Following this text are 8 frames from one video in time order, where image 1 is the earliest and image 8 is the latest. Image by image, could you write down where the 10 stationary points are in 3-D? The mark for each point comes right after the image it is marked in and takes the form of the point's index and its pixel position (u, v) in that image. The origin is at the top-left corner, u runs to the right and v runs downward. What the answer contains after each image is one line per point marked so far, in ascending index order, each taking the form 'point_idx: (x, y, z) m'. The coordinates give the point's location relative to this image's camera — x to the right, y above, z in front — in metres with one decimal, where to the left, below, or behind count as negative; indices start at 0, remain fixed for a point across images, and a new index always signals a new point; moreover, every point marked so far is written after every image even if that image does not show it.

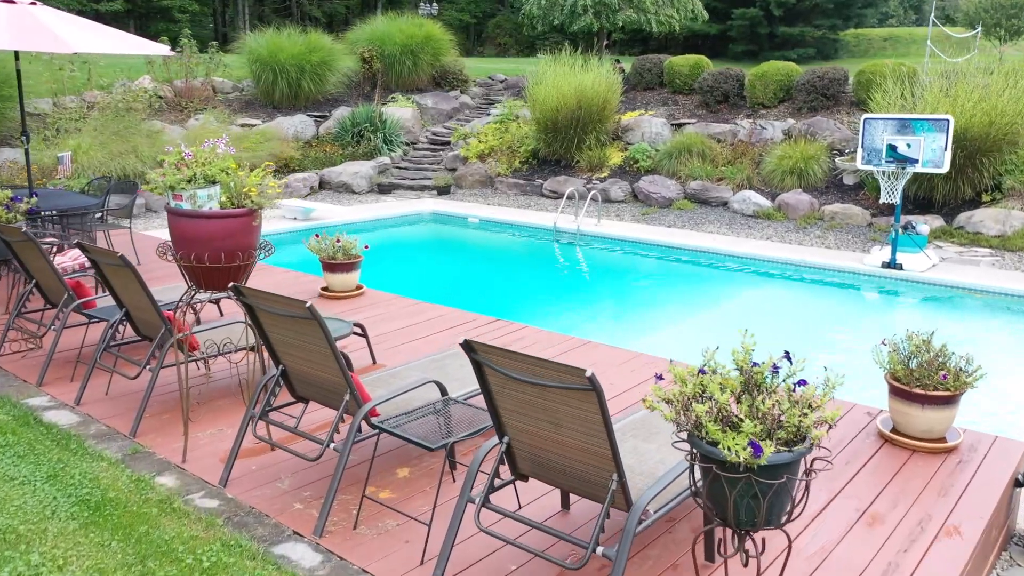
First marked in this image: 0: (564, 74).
0: (+0.8, +3.4, +12.1) m
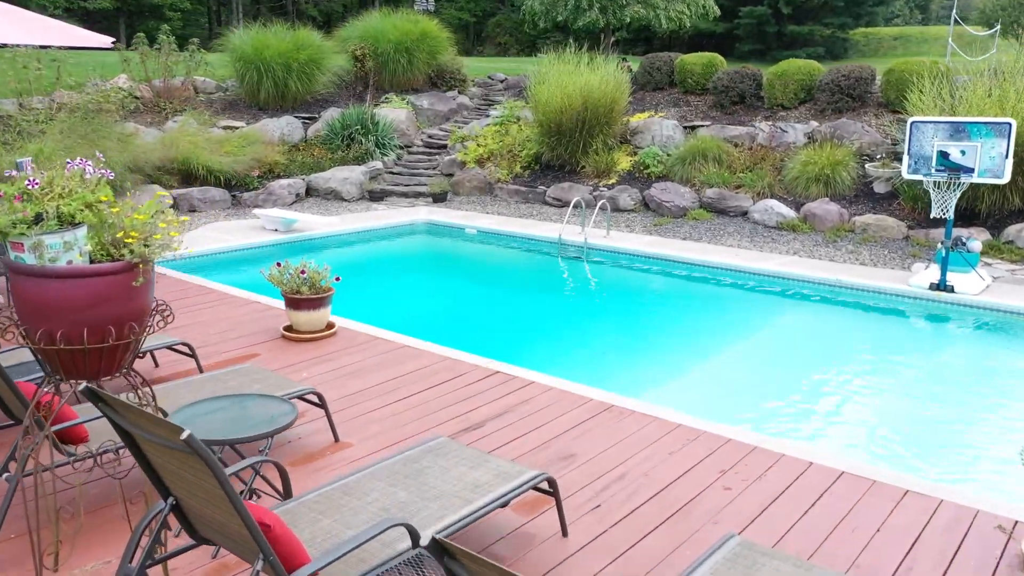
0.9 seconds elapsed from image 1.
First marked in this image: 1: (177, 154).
0: (+0.8, +3.2, +11.2) m
1: (-4.7, +1.9, +10.6) m
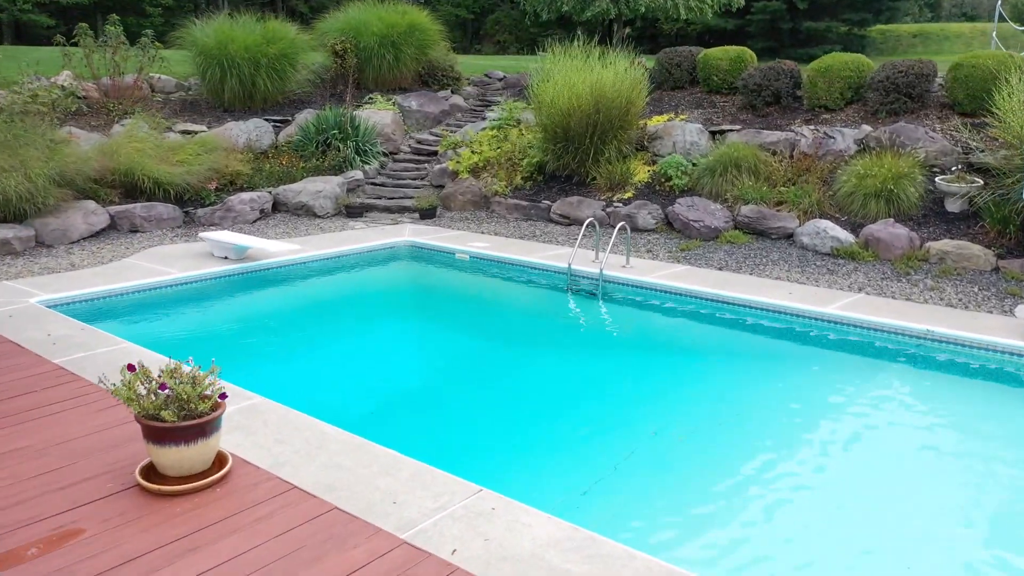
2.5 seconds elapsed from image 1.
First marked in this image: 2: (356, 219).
0: (+0.8, +2.8, +9.7) m
1: (-4.7, +1.5, +9.1) m
2: (-2.1, +0.9, +10.0) m
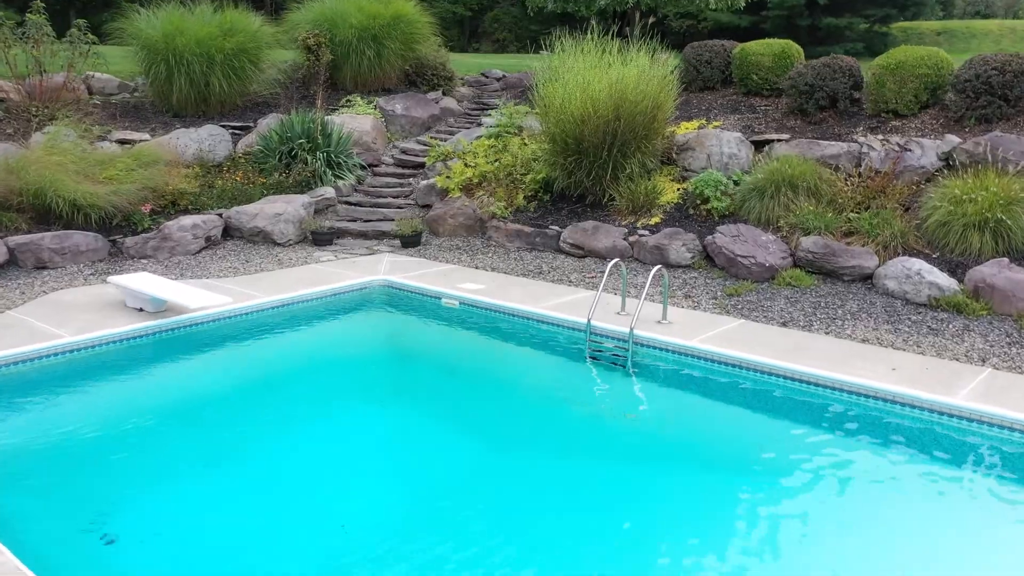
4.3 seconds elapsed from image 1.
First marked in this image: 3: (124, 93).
0: (+0.8, +2.3, +8.0) m
1: (-4.7, +1.0, +7.3) m
2: (-2.1, +0.5, +8.3) m
3: (-5.2, +2.6, +10.1) m
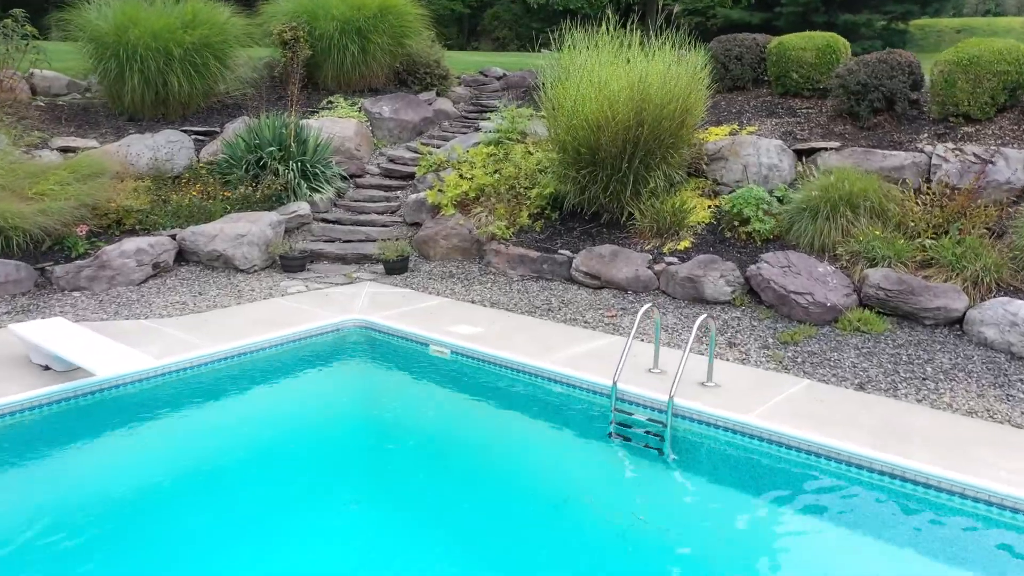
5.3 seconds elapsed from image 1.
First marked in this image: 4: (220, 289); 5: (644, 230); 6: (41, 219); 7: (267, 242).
0: (+0.8, +2.0, +6.8) m
1: (-4.7, +0.7, +6.1) m
2: (-2.0, +0.1, +7.1) m
3: (-5.2, +2.3, +8.9) m
4: (-2.6, 0.0, +6.6) m
5: (+1.2, +0.5, +6.6) m
6: (-4.0, +0.6, +6.4) m
7: (-2.3, +0.4, +7.2) m
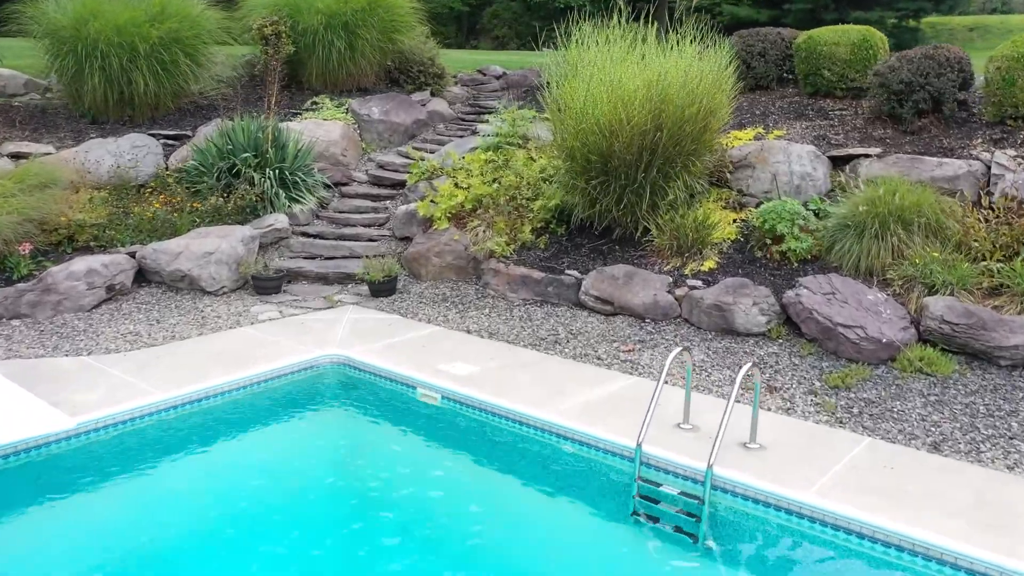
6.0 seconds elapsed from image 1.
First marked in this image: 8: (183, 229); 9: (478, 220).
0: (+0.8, +1.8, +6.0) m
1: (-4.7, +0.5, +5.4) m
2: (-2.0, -0.1, +6.3) m
3: (-5.2, +2.1, +8.1) m
4: (-2.5, -0.2, +5.8) m
5: (+1.2, +0.3, +5.9) m
6: (-4.0, +0.4, +5.6) m
7: (-2.3, +0.2, +6.4) m
8: (-2.9, +0.5, +6.6) m
9: (-0.3, +0.6, +6.6) m
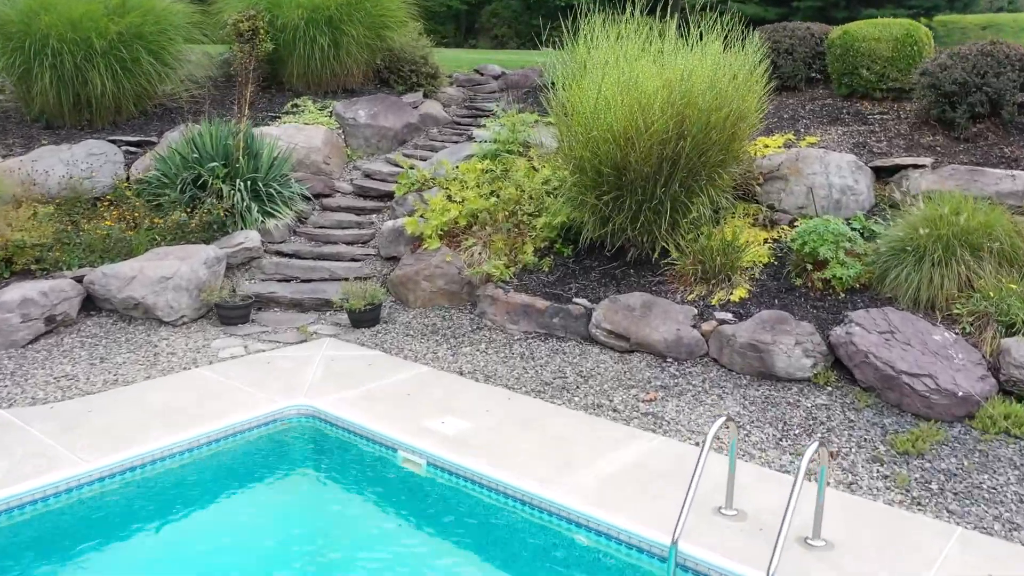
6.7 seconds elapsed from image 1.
0: (+0.8, +1.6, +5.2) m
1: (-4.7, +0.3, +4.6) m
2: (-2.0, -0.3, +5.5) m
3: (-5.2, +1.9, +7.3) m
4: (-2.5, -0.4, +5.0) m
5: (+1.2, +0.1, +5.1) m
6: (-4.0, +0.2, +4.8) m
7: (-2.3, 0.0, +5.6) m
8: (-2.9, +0.3, +5.9) m
9: (-0.3, +0.4, +5.8) m
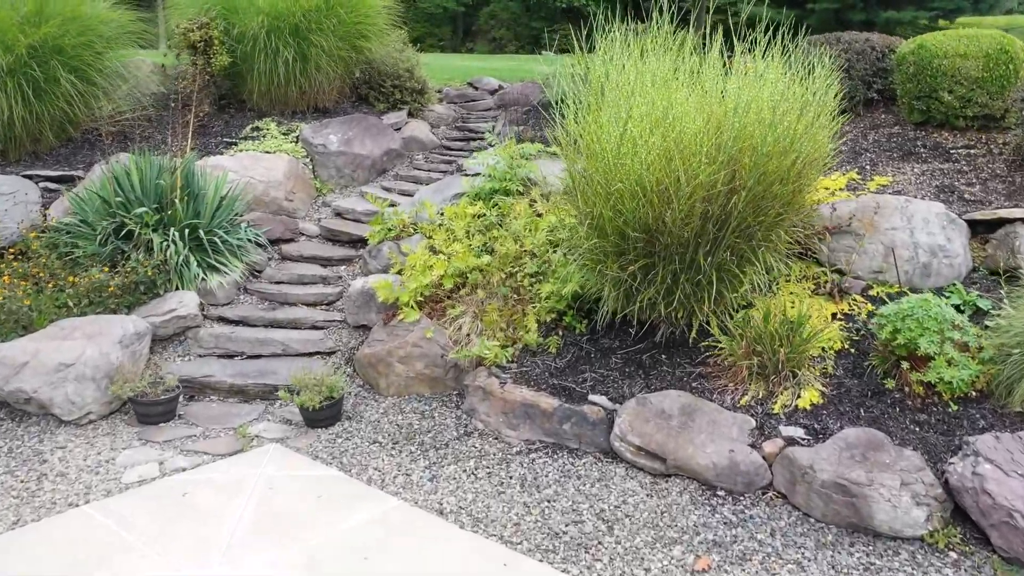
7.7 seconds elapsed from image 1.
0: (+0.8, +1.1, +4.0) m
1: (-4.7, -0.2, +3.4) m
2: (-2.0, -0.8, +4.3) m
3: (-5.2, +1.4, +6.1) m
4: (-2.6, -0.9, +3.8) m
5: (+1.2, -0.4, +3.9) m
6: (-4.0, -0.3, +3.6) m
7: (-2.3, -0.5, +4.4) m
8: (-2.9, -0.2, +4.7) m
9: (-0.3, -0.1, +4.6) m
